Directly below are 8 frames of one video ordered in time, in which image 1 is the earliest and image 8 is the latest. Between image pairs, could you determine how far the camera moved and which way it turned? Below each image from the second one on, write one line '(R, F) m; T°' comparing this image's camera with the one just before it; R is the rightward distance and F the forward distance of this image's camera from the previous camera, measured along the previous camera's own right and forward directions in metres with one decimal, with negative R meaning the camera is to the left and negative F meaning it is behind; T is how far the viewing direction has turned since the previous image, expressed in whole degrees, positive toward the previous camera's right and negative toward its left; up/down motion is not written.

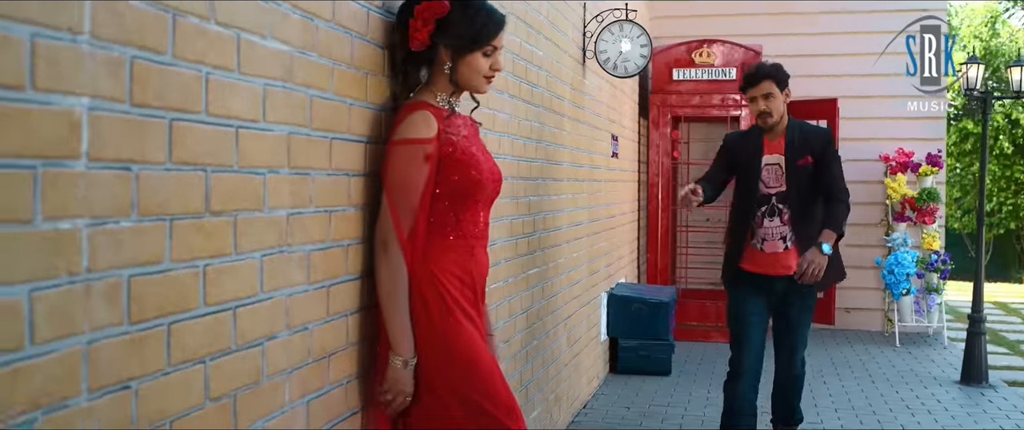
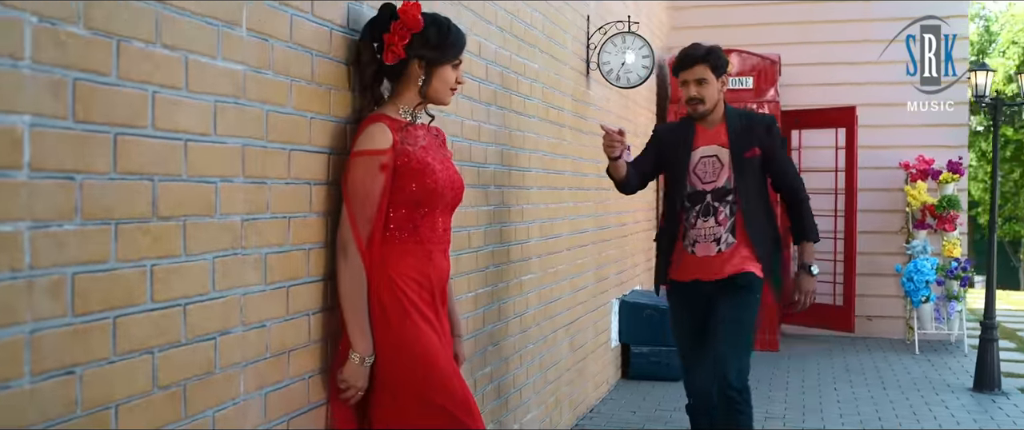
(+0.3, -0.1) m; -4°
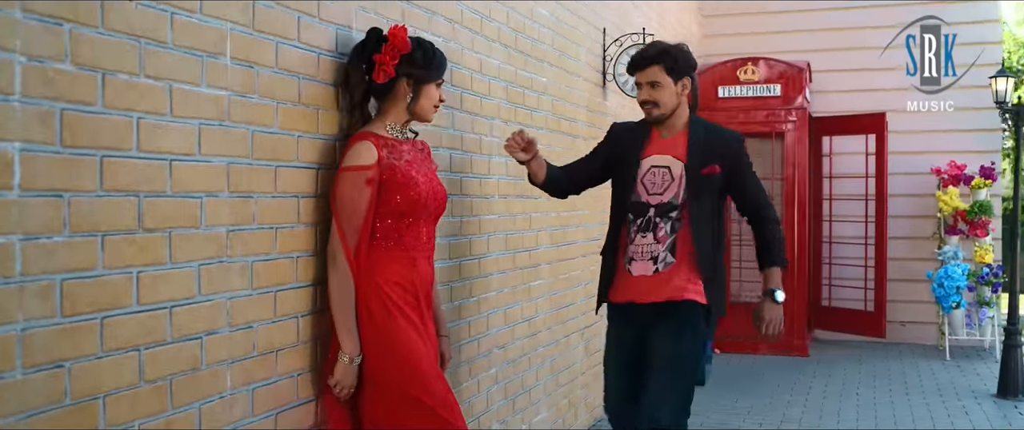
(+0.3, -0.2) m; -4°
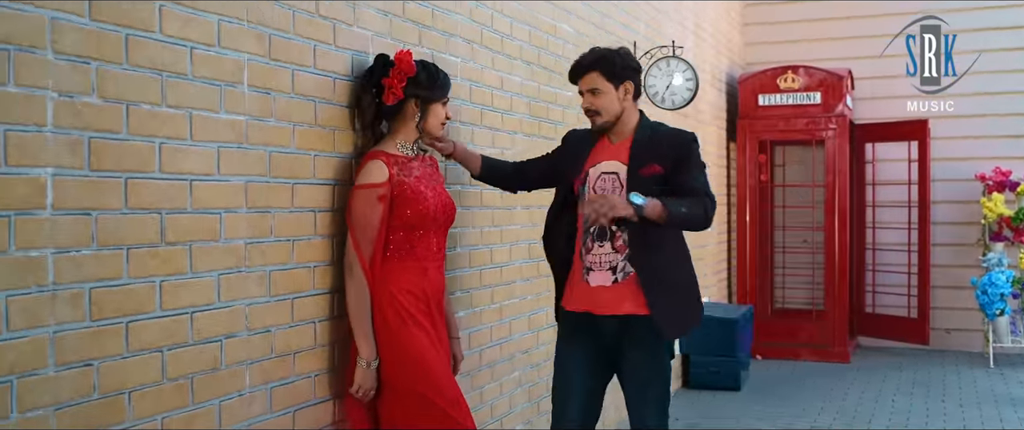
(+0.2, -0.2) m; -5°
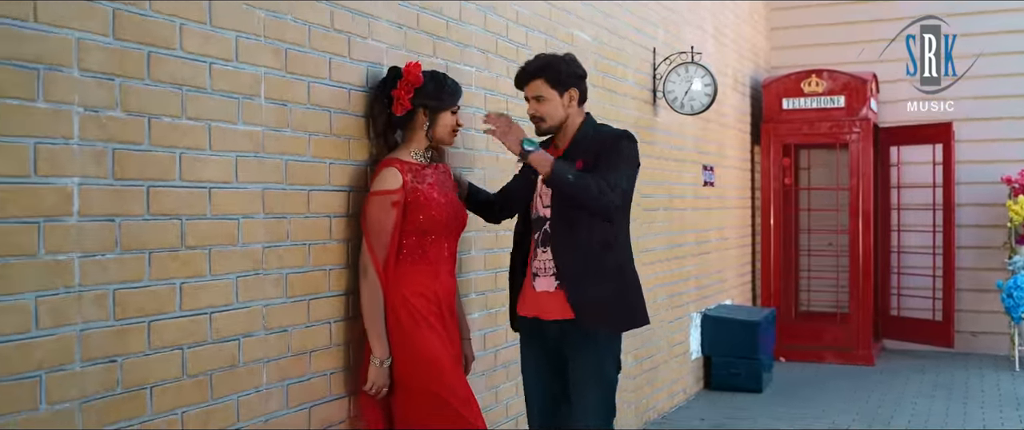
(+0.1, -0.1) m; -3°
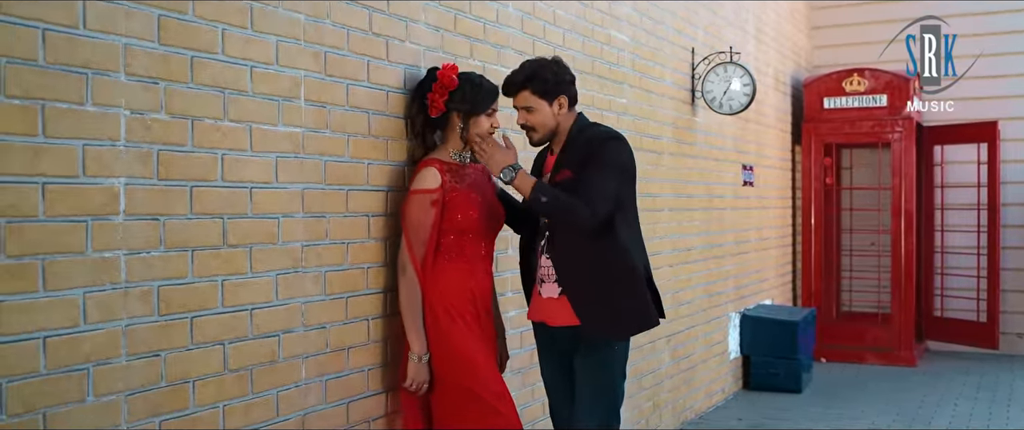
(0.0, 0.0) m; -3°
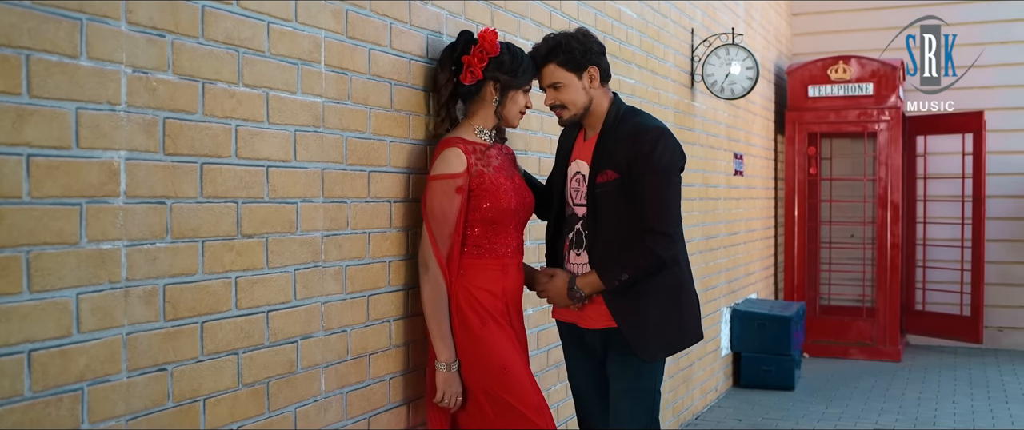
(-0.4, +0.4) m; +5°
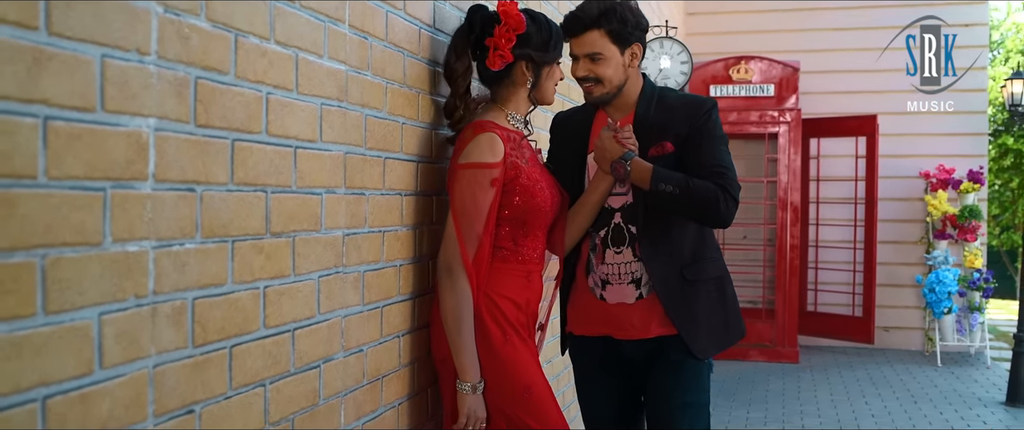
(-0.5, +0.4) m; +12°
